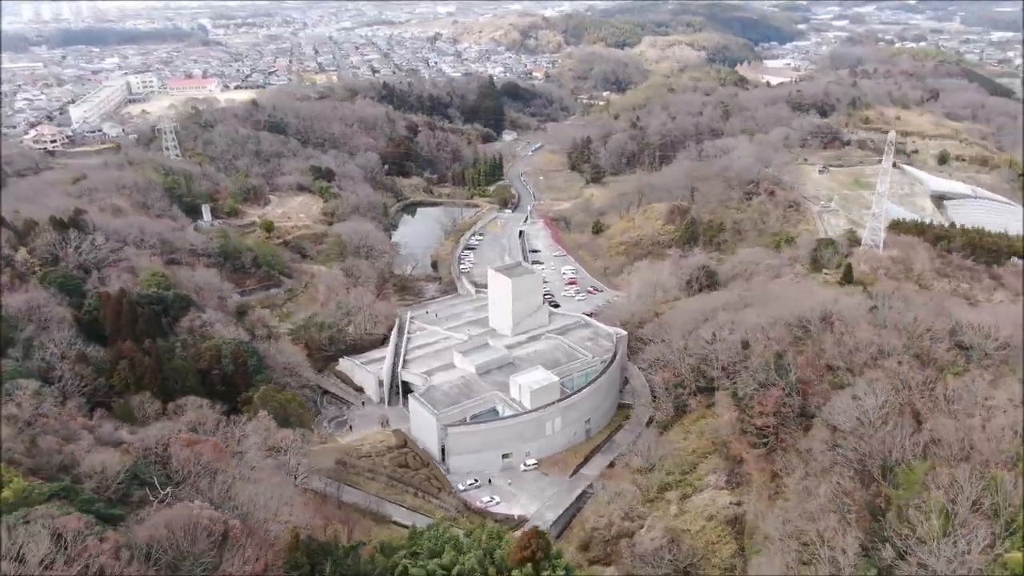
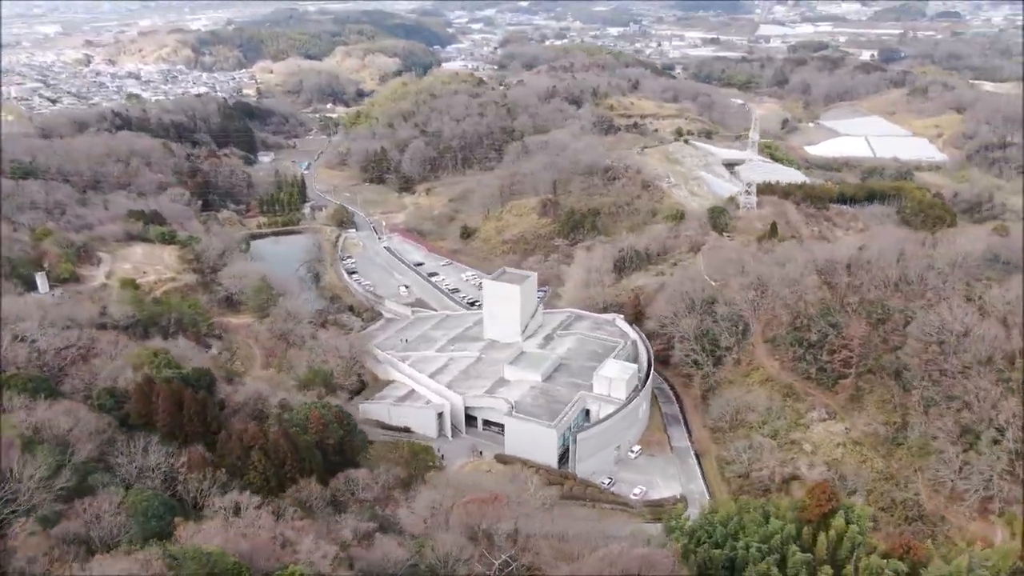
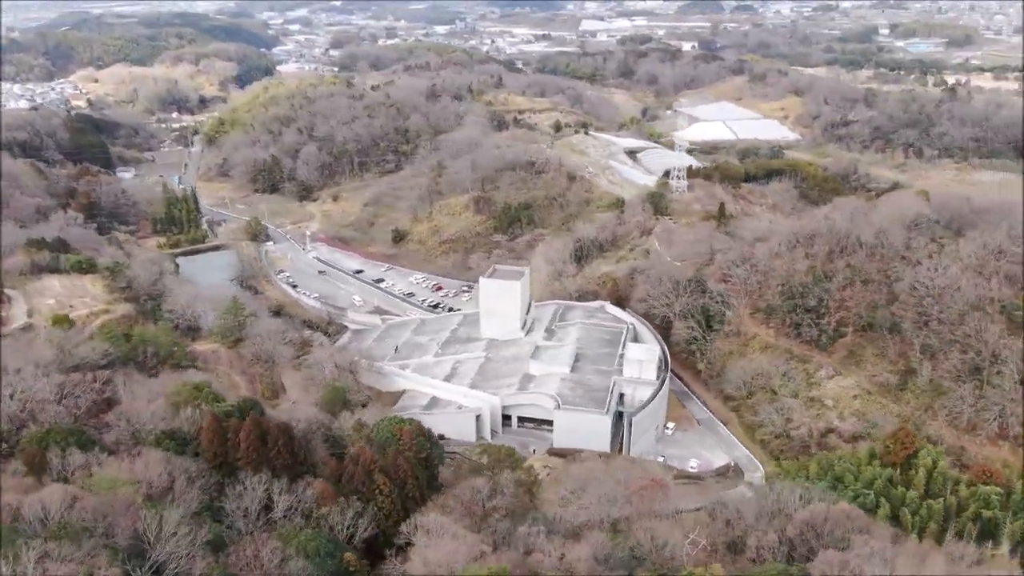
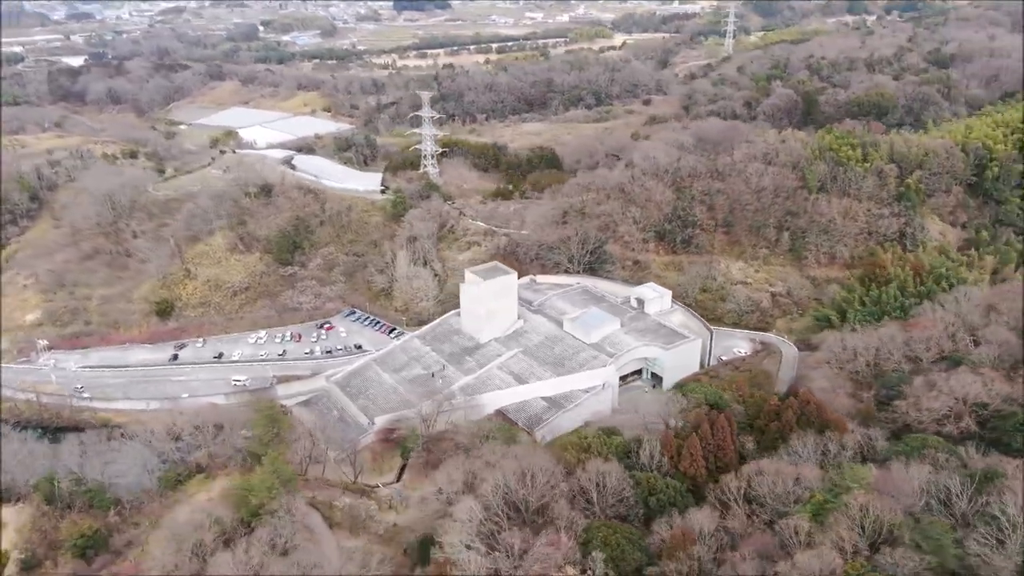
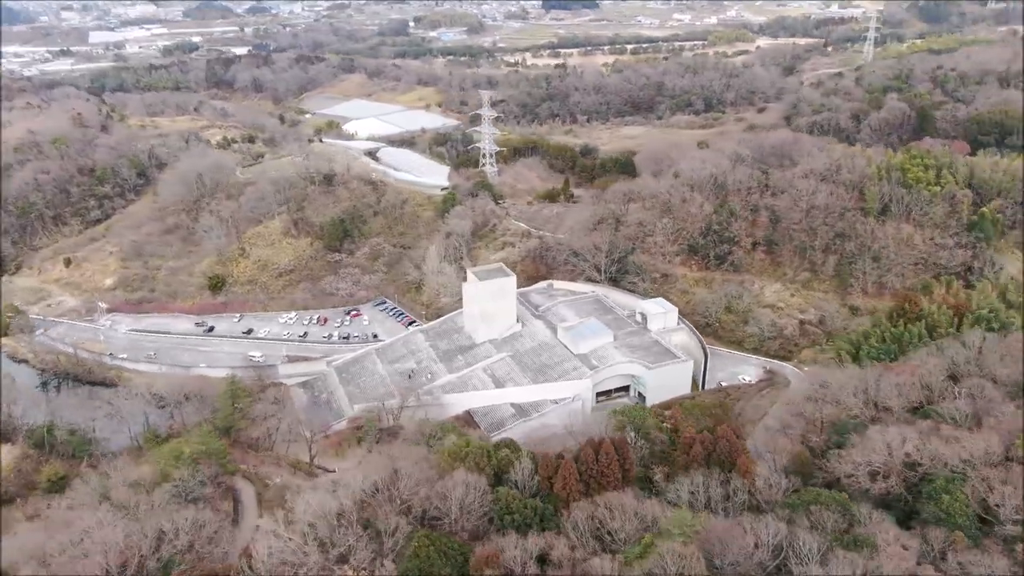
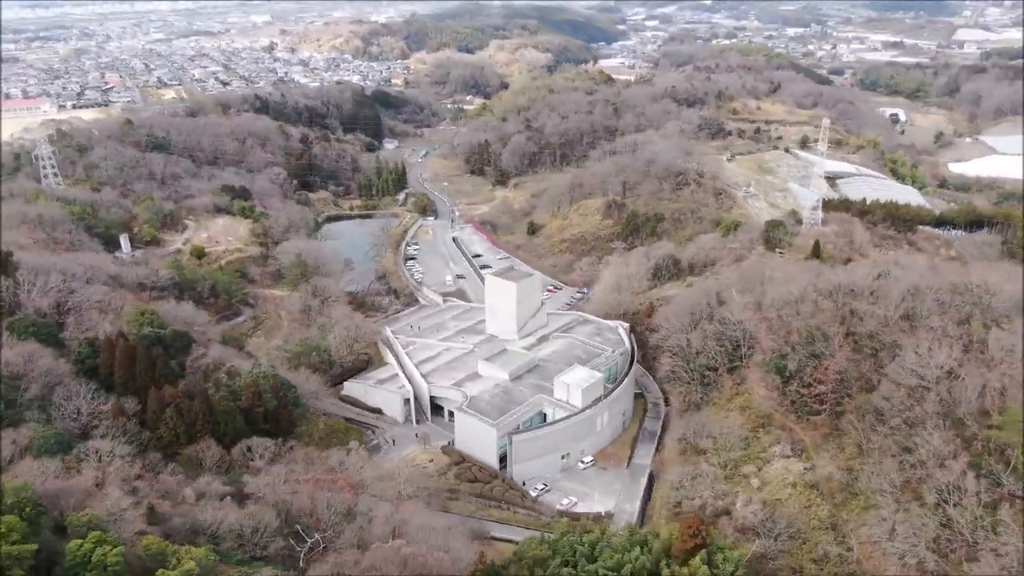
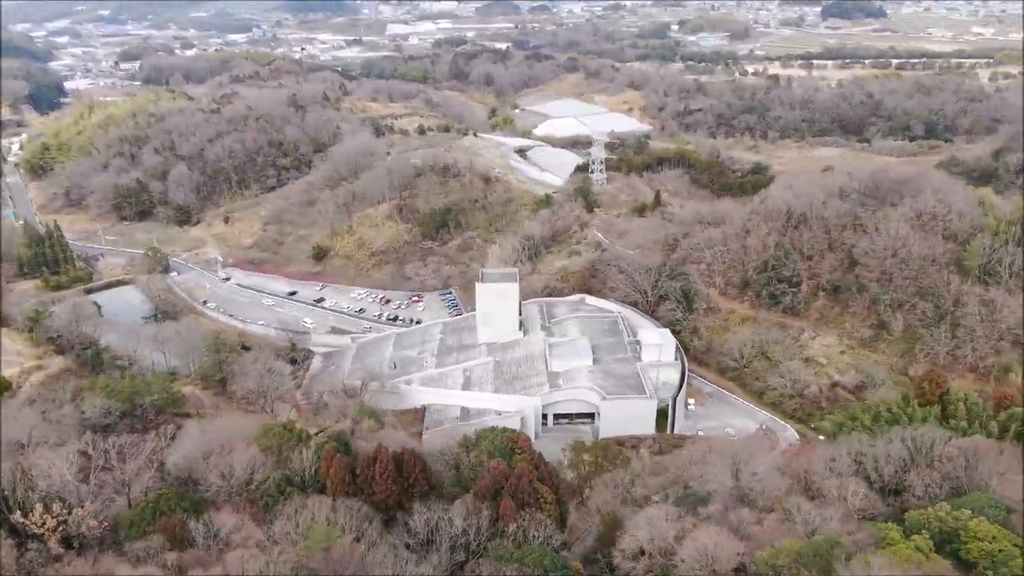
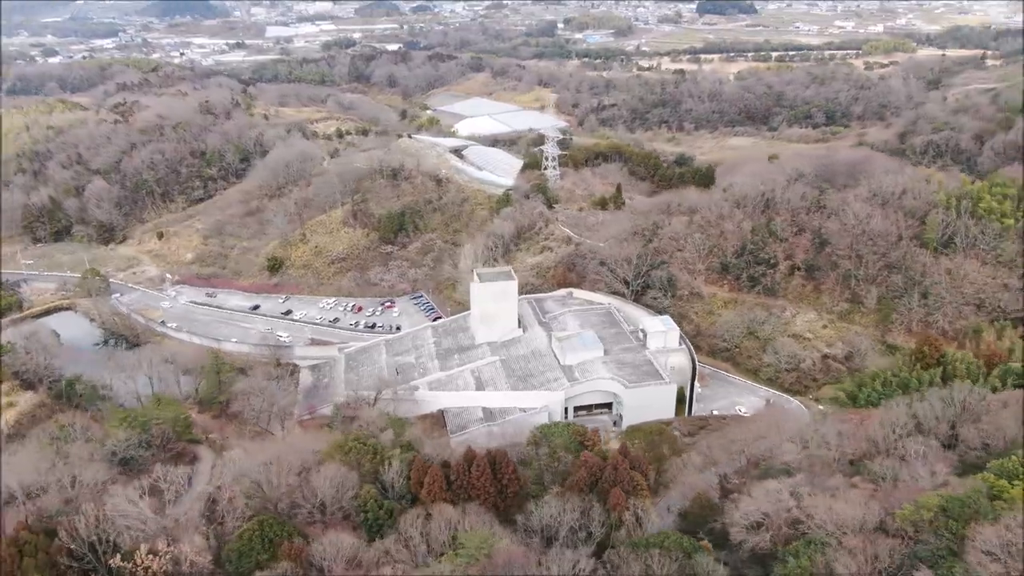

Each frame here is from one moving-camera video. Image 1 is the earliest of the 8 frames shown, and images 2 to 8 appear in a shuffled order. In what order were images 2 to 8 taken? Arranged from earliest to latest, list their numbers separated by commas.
6, 2, 3, 7, 8, 5, 4
